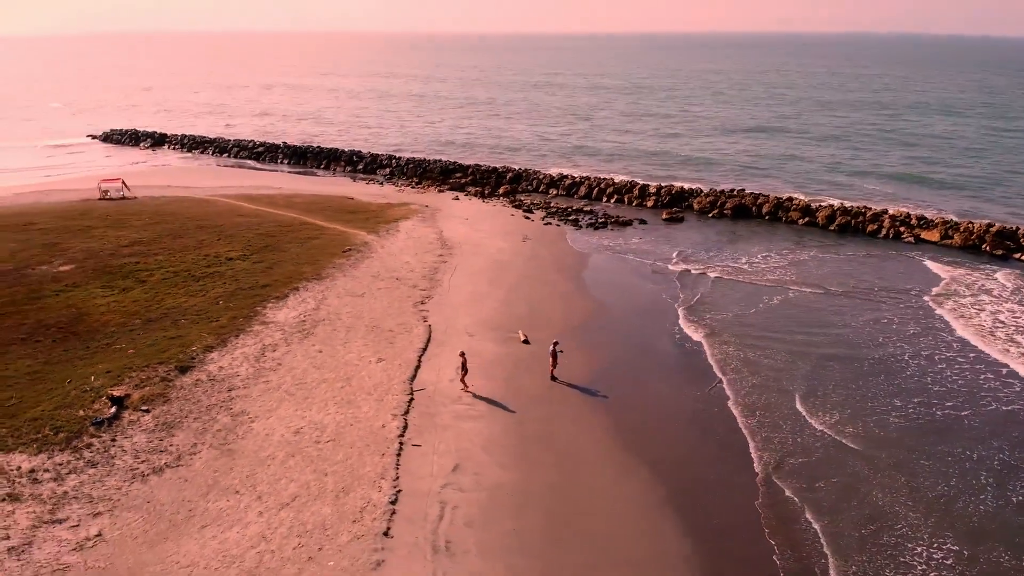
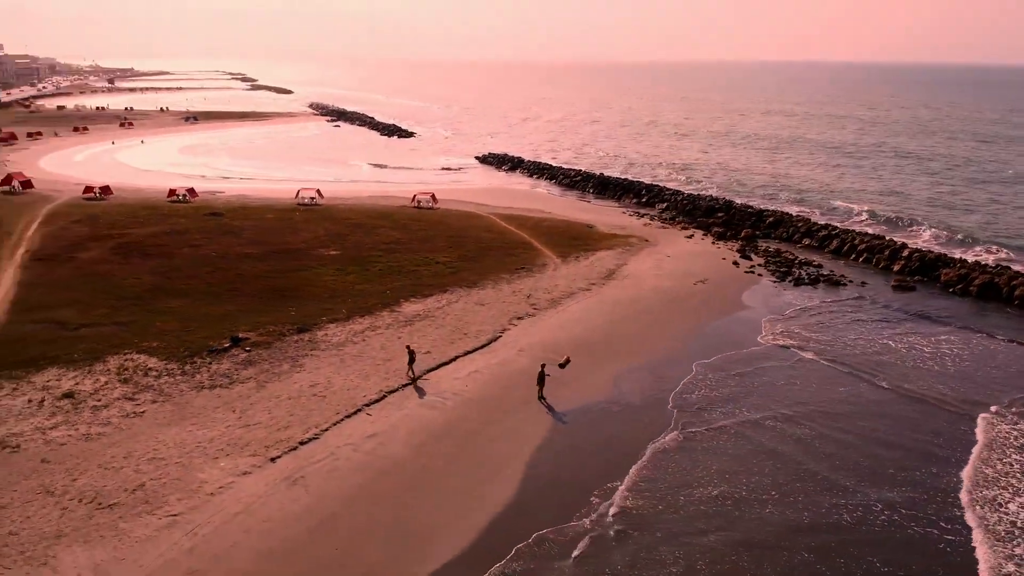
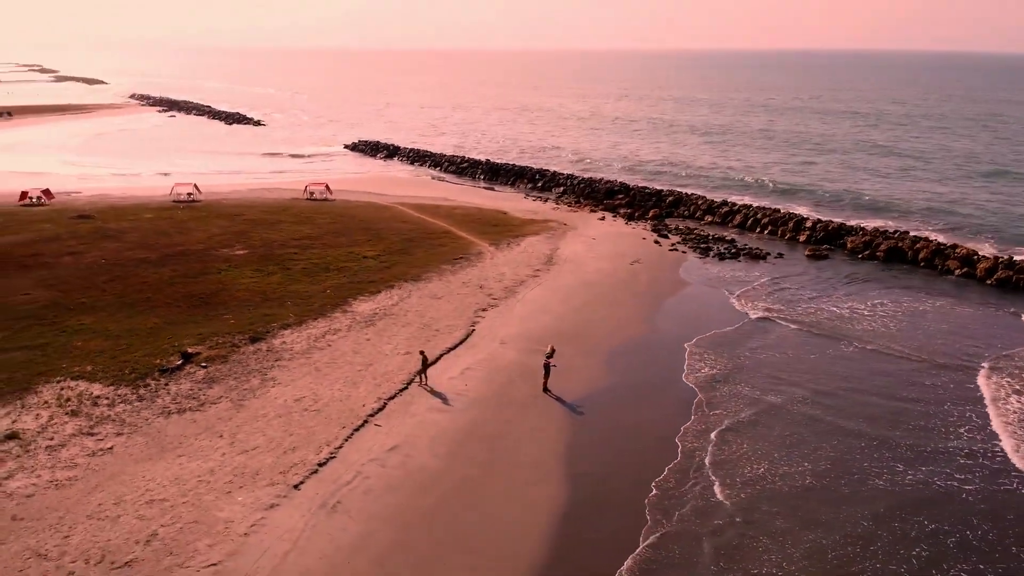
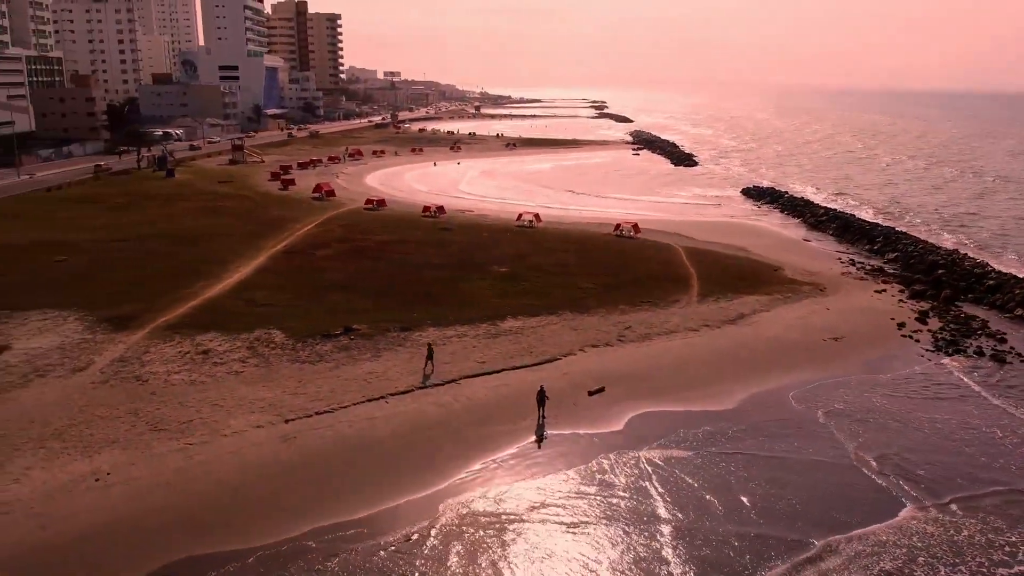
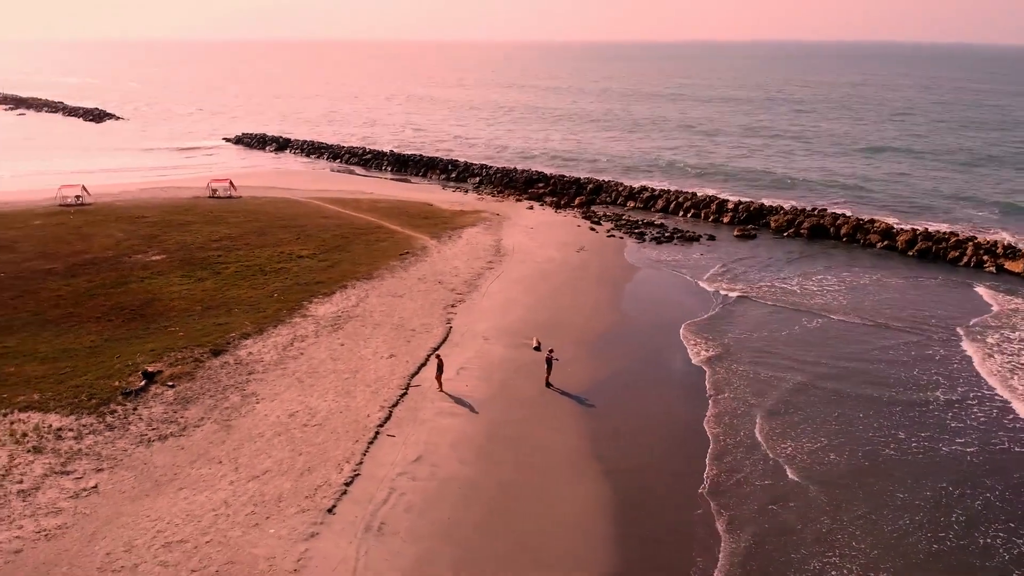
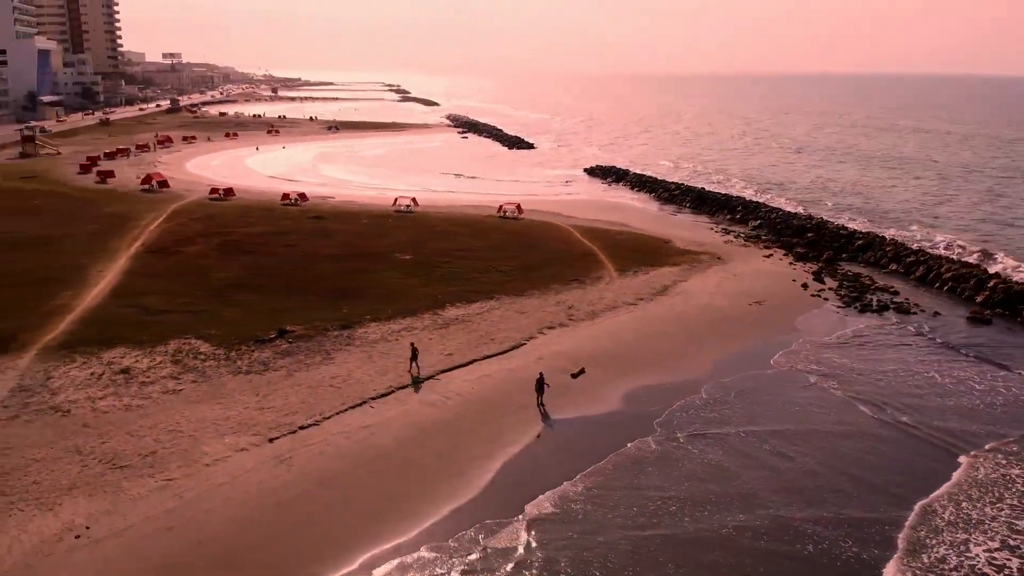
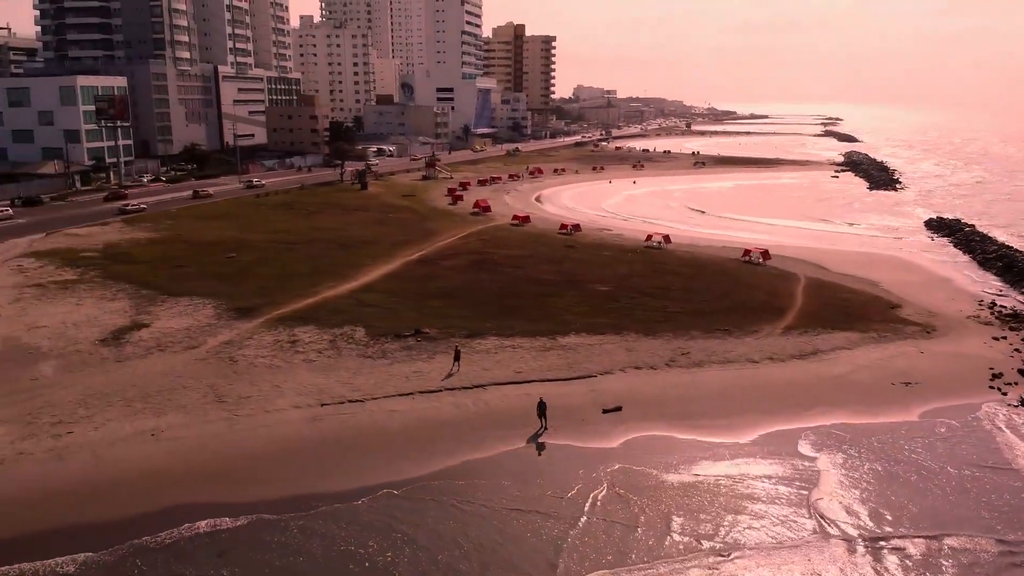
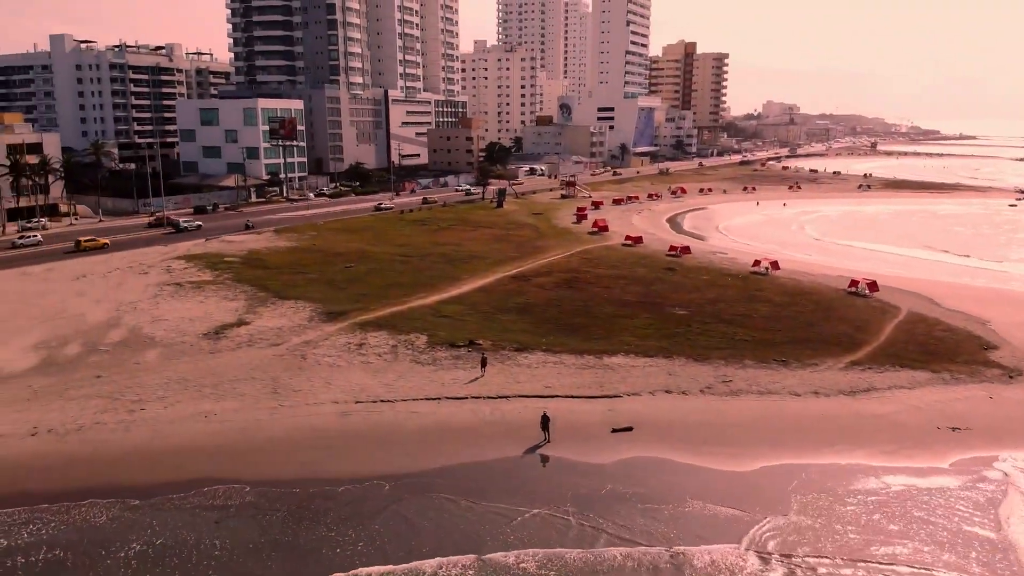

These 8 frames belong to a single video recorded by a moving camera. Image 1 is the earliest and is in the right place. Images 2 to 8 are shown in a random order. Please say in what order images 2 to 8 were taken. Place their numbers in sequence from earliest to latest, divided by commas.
5, 3, 2, 6, 4, 7, 8
